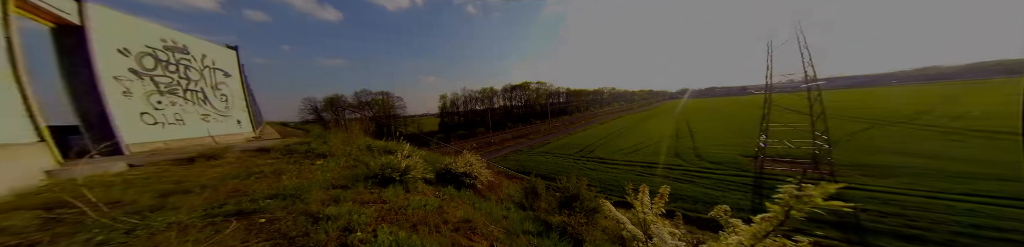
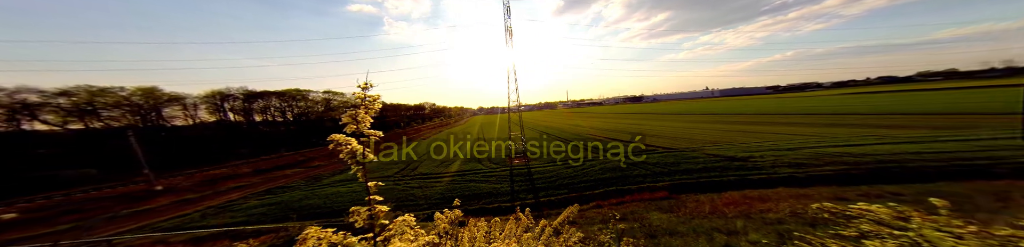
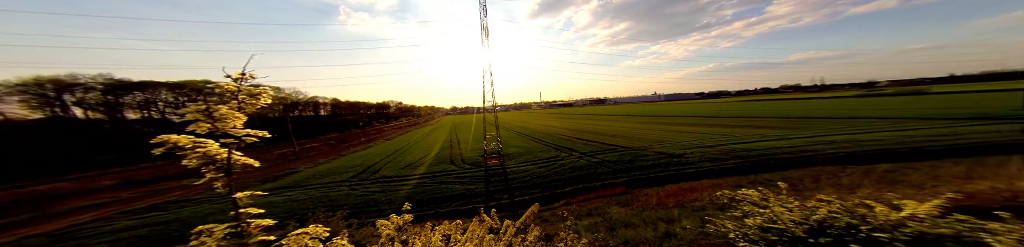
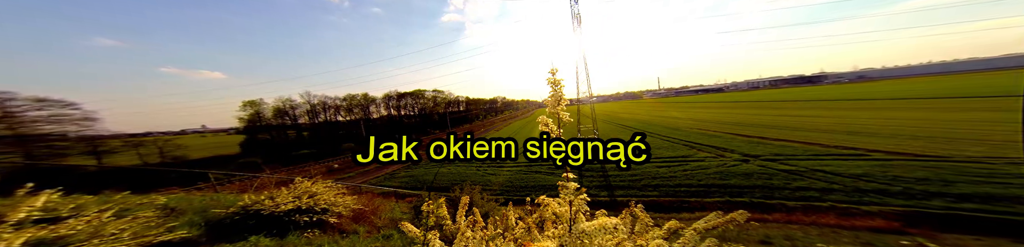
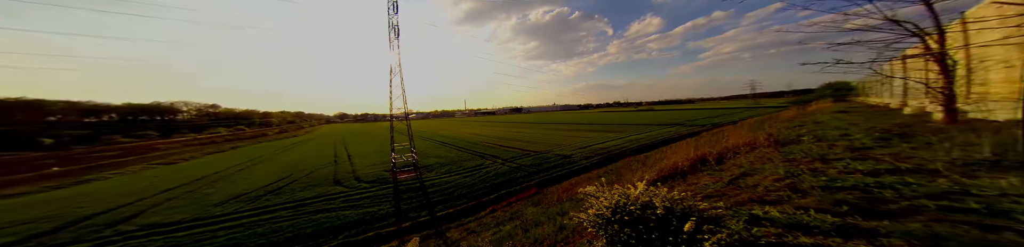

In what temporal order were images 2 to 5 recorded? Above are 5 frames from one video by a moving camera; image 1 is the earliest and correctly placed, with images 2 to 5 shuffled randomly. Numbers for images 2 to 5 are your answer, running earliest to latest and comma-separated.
4, 2, 3, 5
